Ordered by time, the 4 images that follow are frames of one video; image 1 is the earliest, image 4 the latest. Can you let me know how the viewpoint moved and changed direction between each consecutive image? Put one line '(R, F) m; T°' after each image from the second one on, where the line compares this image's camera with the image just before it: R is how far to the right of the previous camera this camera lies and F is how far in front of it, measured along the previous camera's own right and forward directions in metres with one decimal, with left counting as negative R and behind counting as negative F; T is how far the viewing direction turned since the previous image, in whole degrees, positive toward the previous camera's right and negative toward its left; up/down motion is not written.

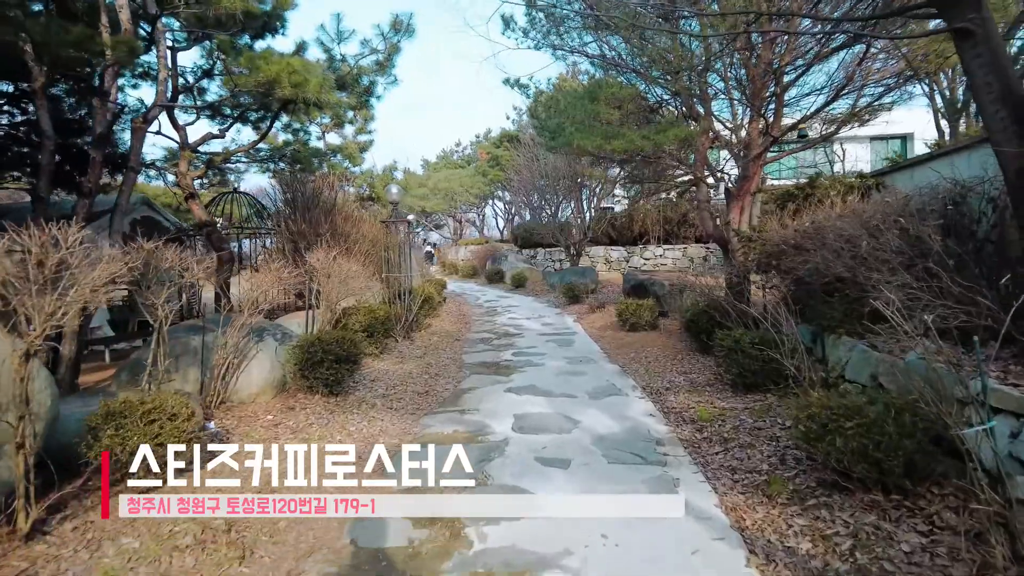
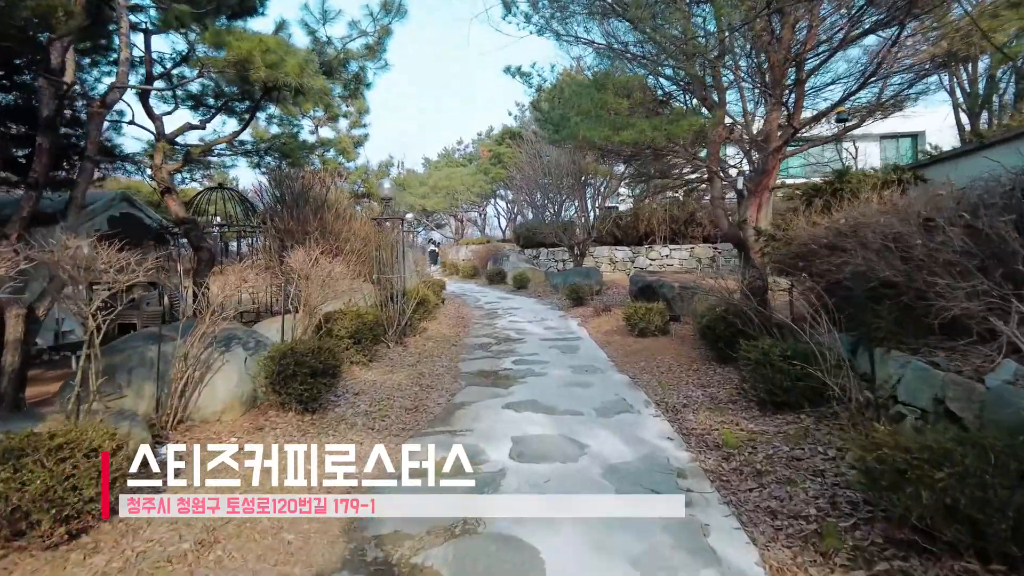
(0.0, +0.5) m; 0°
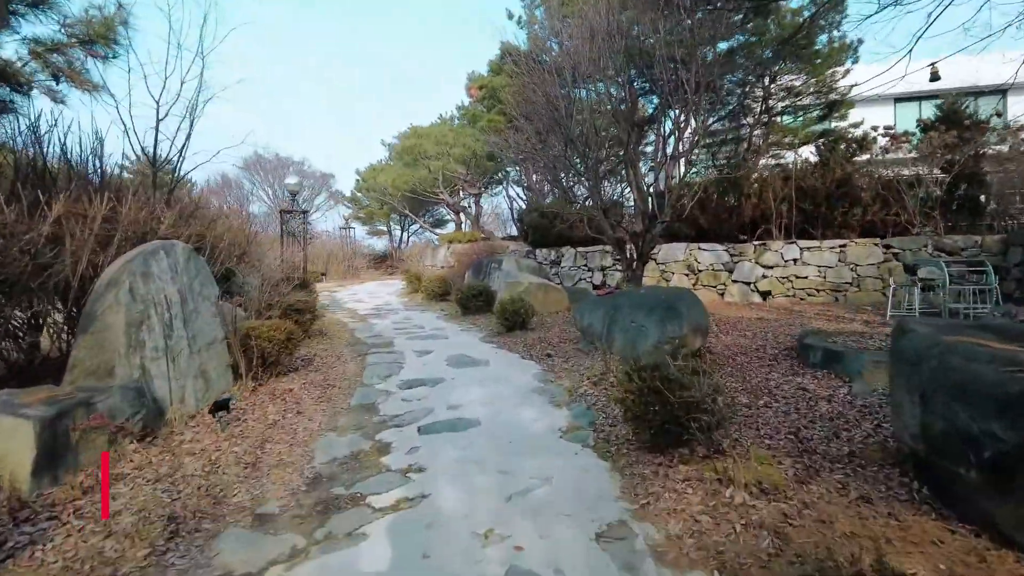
(+0.5, +7.4) m; -3°
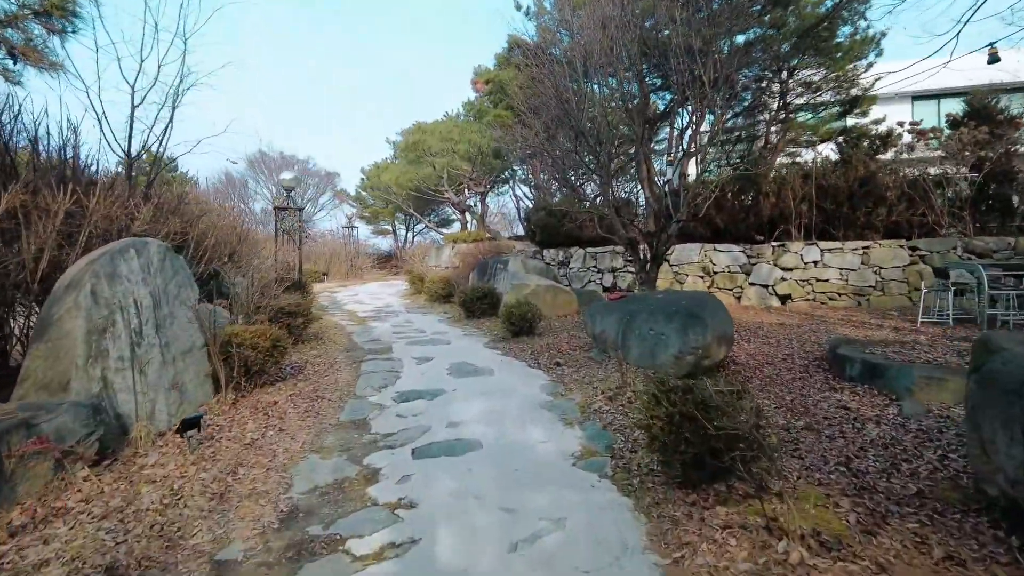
(0.0, +0.4) m; -1°
